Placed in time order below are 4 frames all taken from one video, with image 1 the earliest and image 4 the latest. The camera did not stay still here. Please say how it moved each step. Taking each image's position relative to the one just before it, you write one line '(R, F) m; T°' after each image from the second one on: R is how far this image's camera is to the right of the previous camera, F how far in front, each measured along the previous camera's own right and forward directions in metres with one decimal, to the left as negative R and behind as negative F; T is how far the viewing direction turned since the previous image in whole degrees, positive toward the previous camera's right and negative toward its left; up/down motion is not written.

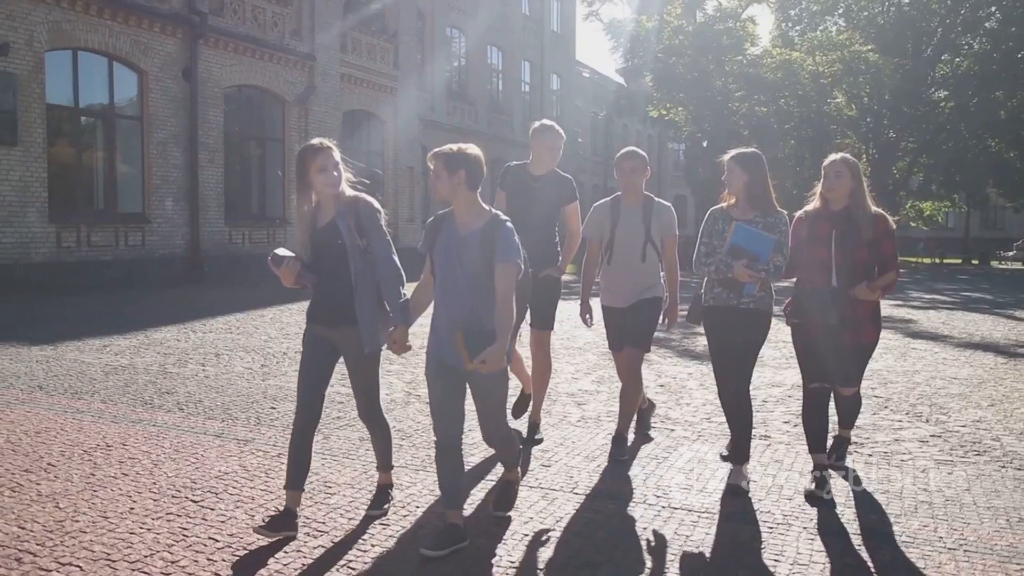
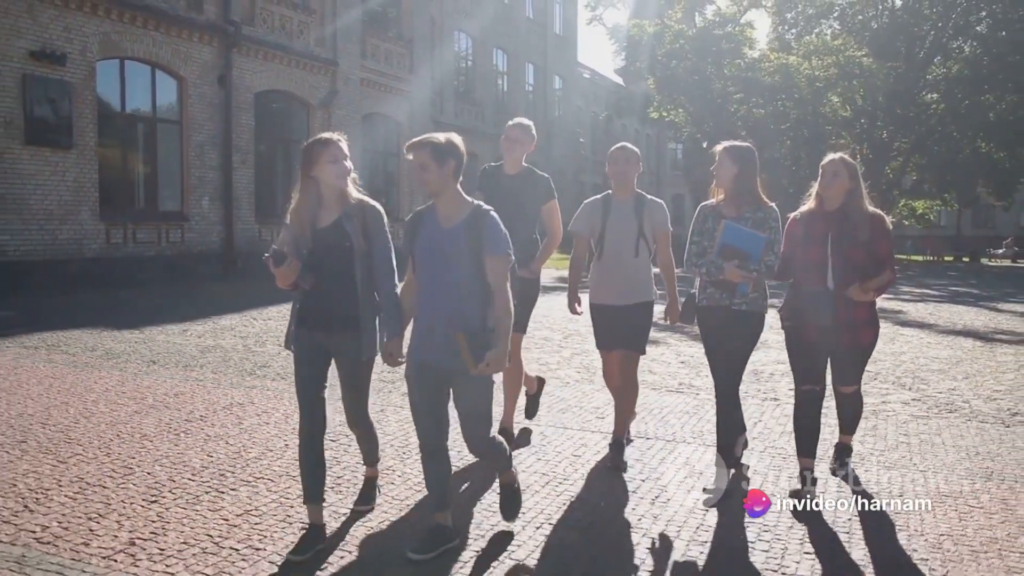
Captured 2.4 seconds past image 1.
(-0.5, -1.2) m; 0°
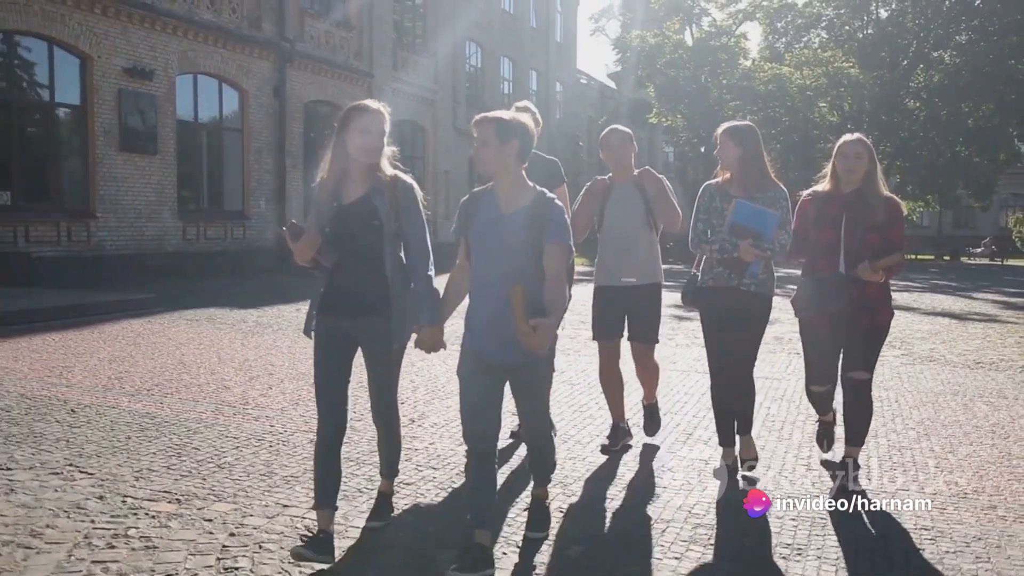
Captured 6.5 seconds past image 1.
(-1.0, -2.2) m; +1°
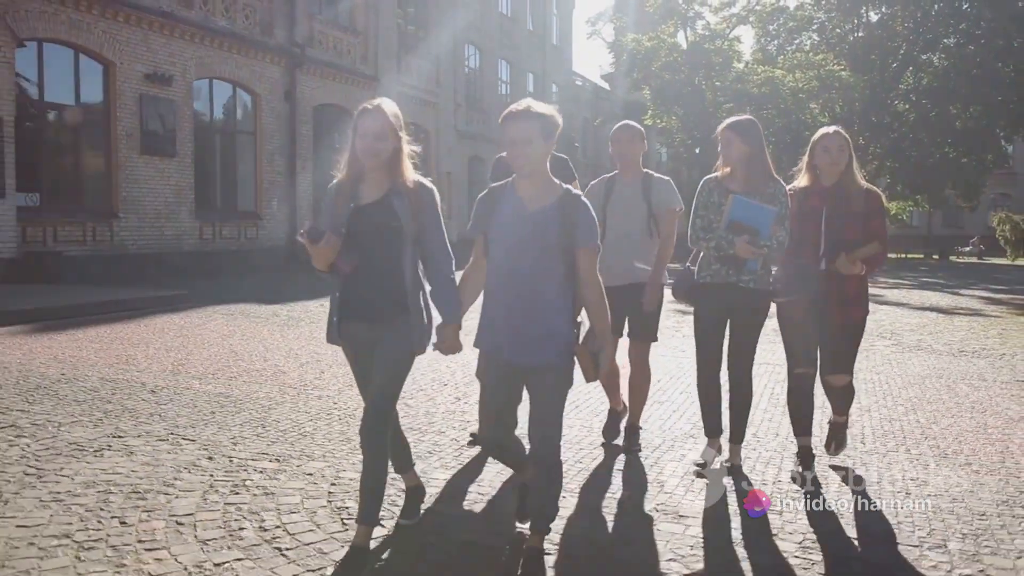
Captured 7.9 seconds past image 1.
(-0.3, -0.7) m; +1°
